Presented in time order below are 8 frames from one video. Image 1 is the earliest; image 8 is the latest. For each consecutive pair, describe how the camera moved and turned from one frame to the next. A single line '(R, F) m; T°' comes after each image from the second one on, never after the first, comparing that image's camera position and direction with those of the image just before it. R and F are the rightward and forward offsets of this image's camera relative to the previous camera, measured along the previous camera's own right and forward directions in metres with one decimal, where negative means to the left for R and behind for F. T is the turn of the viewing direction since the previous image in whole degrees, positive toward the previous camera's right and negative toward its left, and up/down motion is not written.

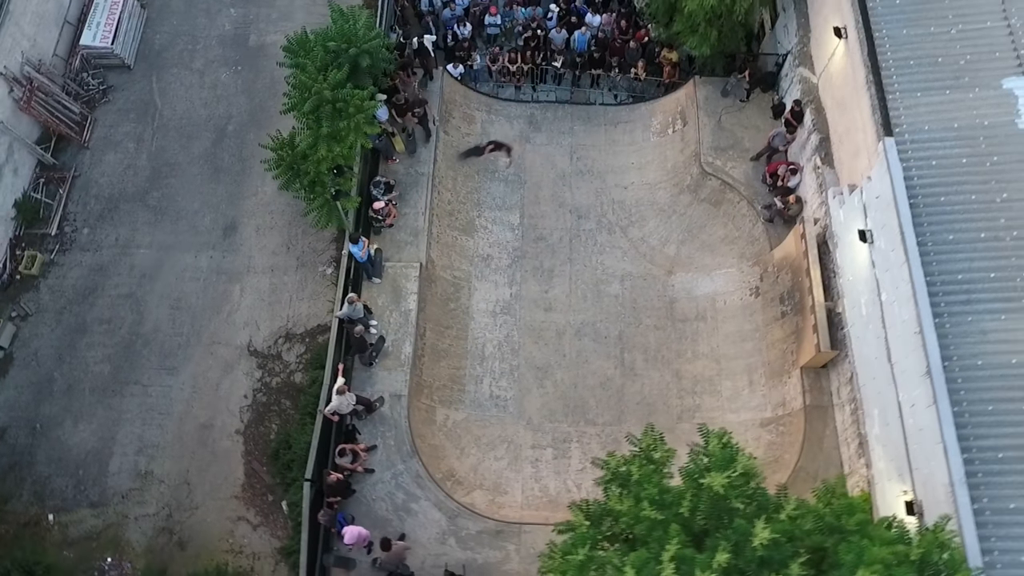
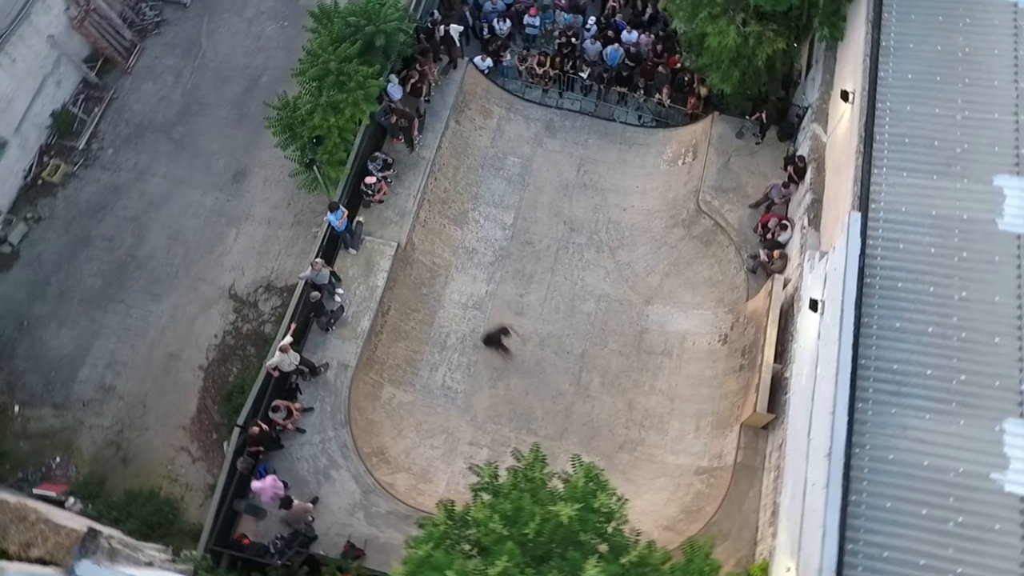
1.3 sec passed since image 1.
(+2.6, 0.0) m; -7°
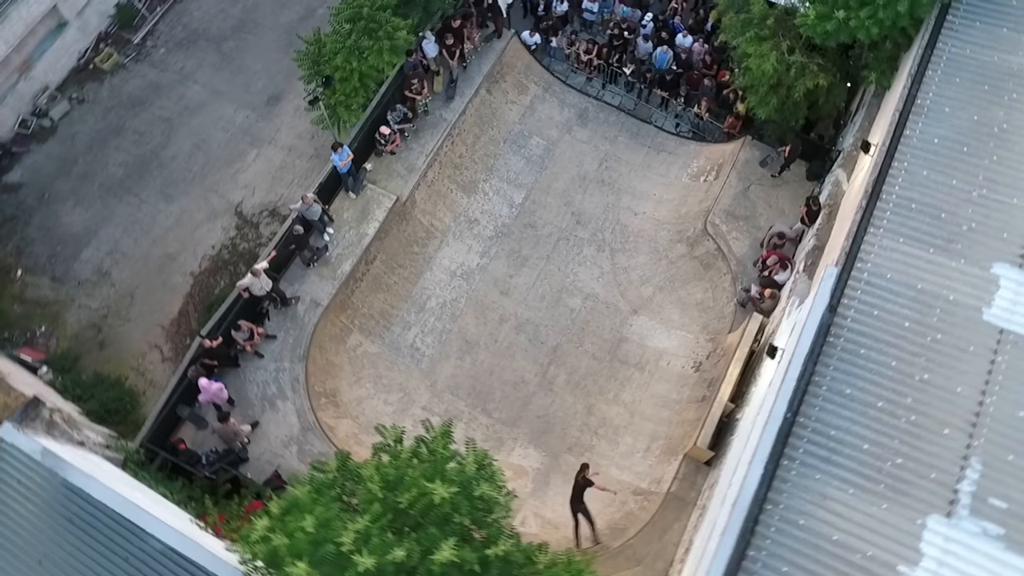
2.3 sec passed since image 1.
(+2.3, +0.2) m; -6°
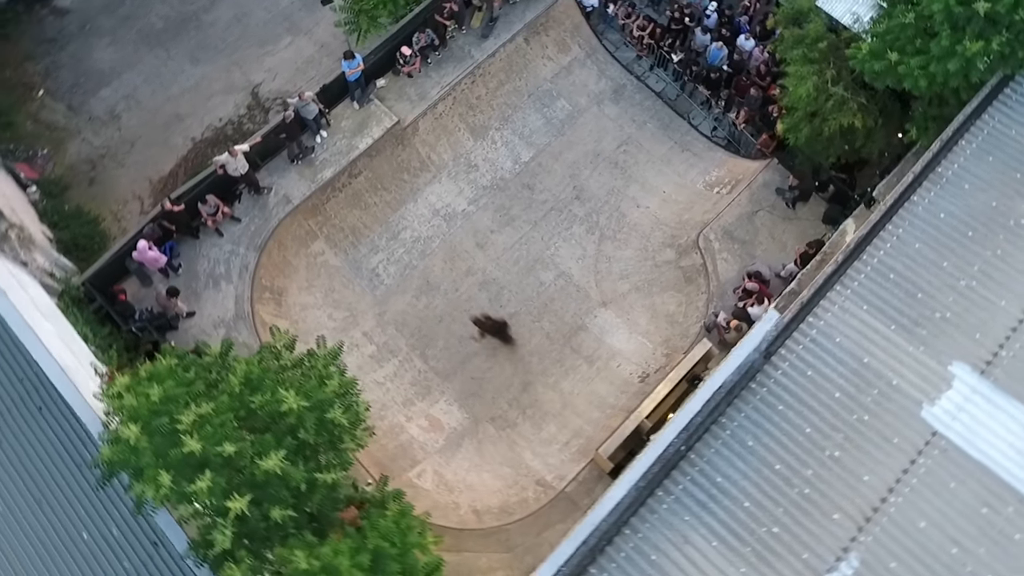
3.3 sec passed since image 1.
(+2.5, +0.8) m; -6°
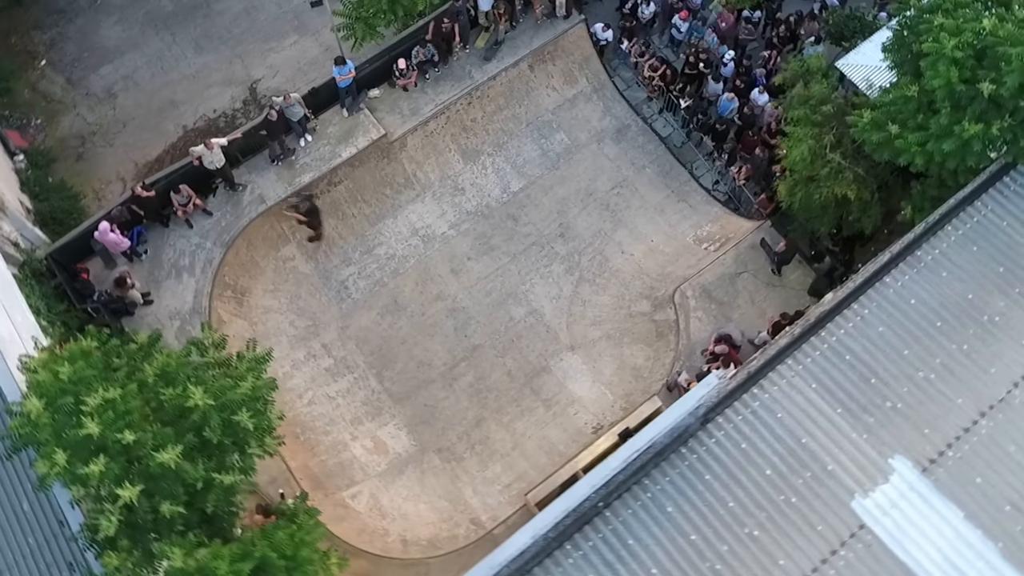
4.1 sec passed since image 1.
(+1.4, +0.7) m; -3°
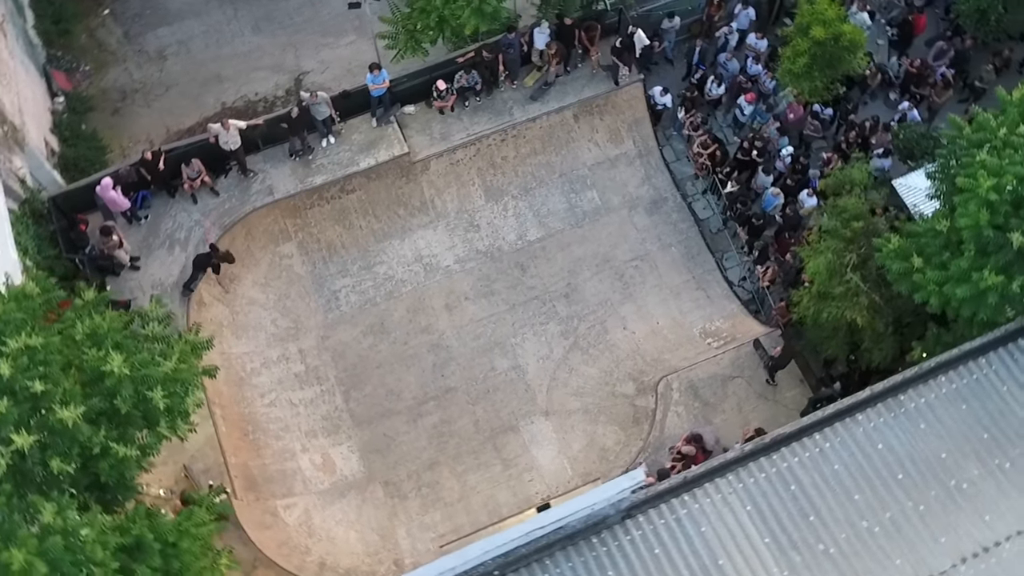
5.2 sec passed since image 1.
(+1.6, +0.8) m; -6°
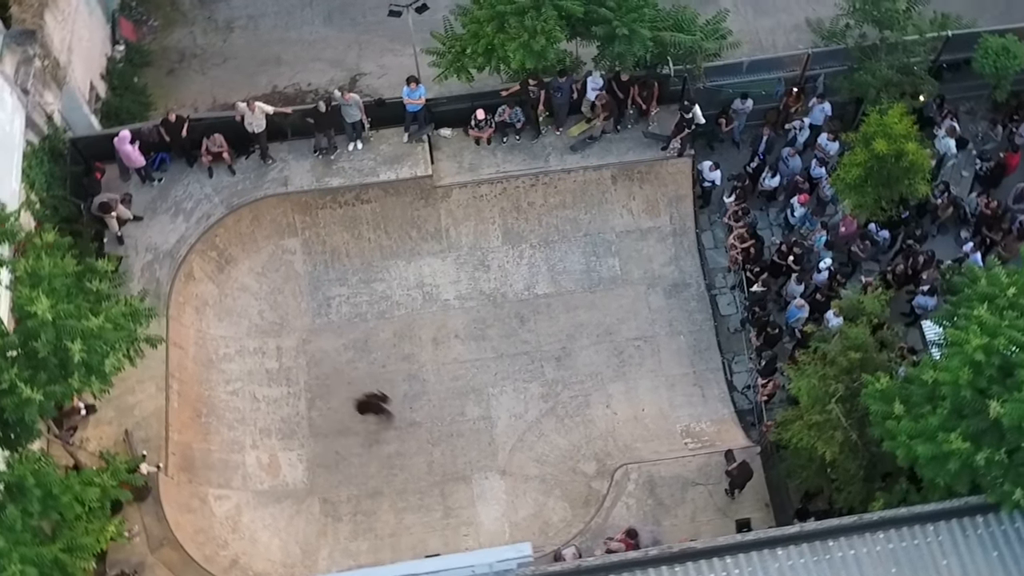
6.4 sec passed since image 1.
(+1.8, +0.8) m; -7°
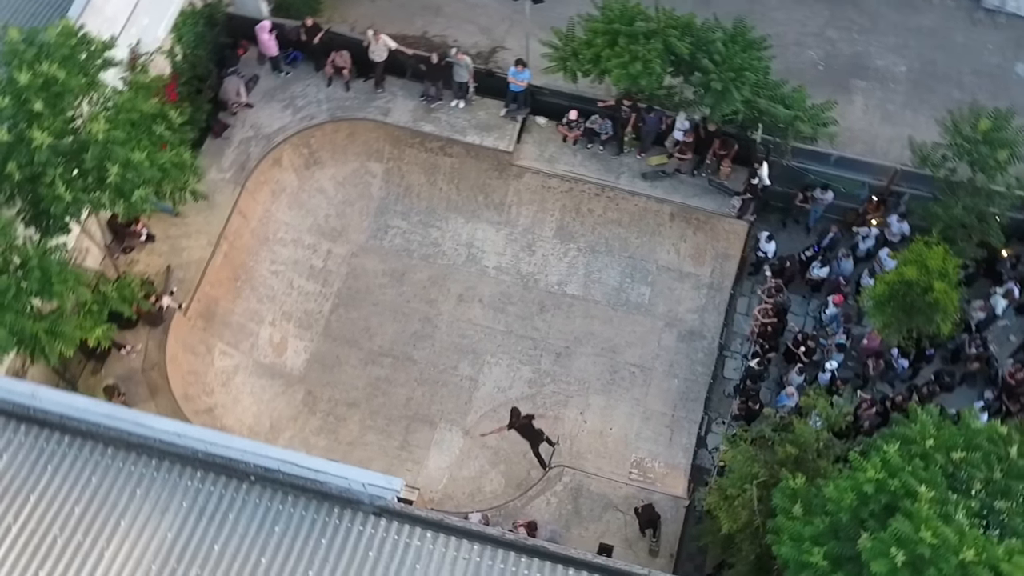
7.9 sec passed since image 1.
(+2.4, -0.9) m; -10°
